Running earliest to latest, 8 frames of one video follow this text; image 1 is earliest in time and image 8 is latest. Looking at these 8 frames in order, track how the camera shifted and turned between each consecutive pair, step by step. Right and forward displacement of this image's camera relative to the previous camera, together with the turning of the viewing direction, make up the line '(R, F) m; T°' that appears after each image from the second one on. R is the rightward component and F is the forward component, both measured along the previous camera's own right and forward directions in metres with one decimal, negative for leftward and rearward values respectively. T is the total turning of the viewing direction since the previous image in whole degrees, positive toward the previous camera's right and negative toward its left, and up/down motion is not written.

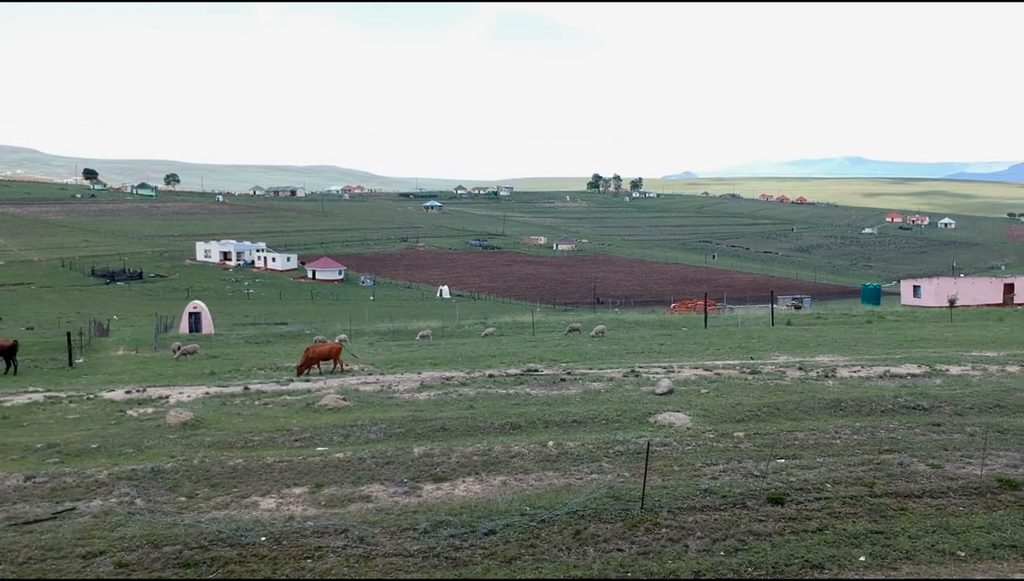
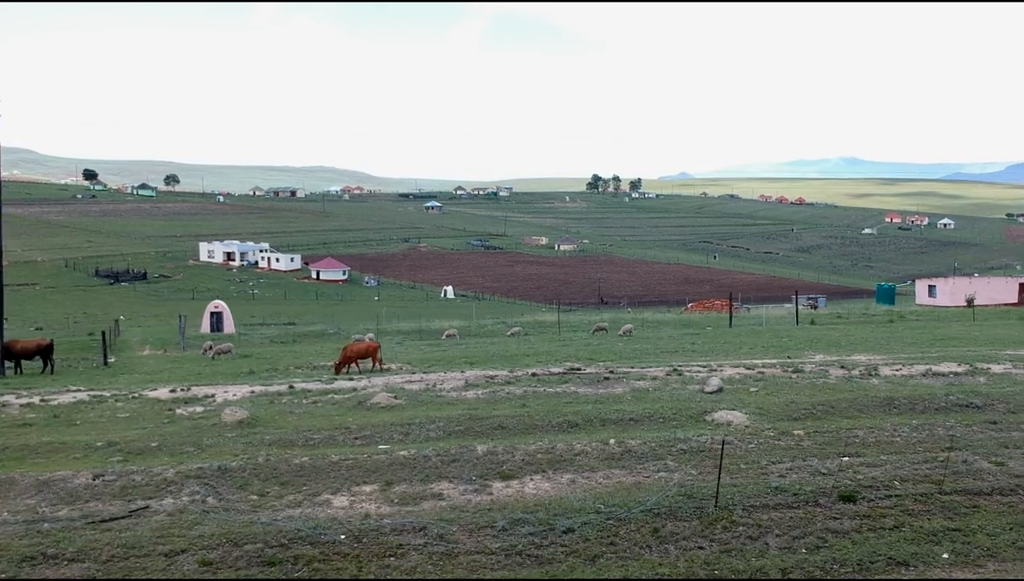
(-0.8, +0.1) m; 0°
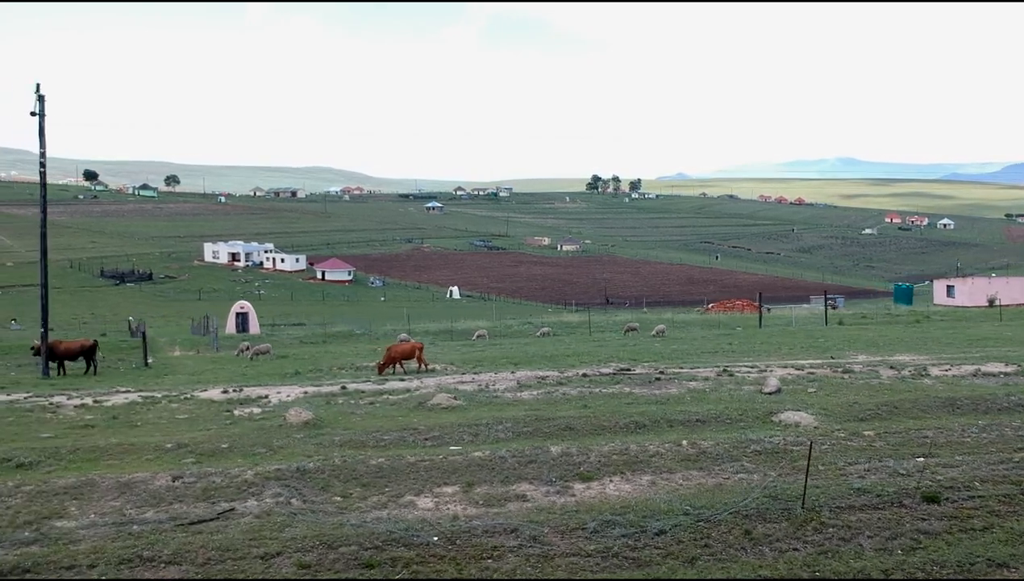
(-1.0, +0.1) m; 0°
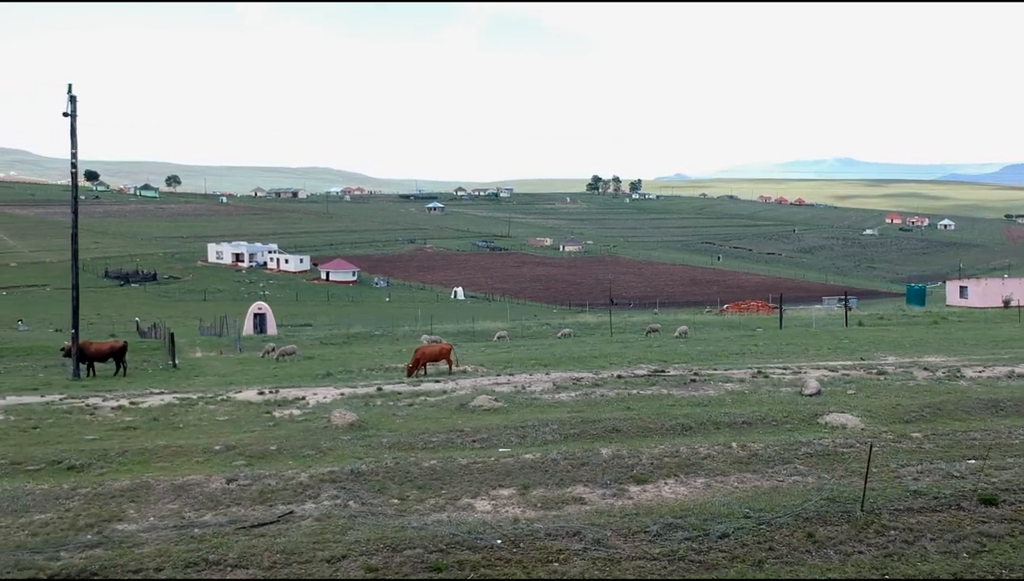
(-0.6, +0.1) m; 0°
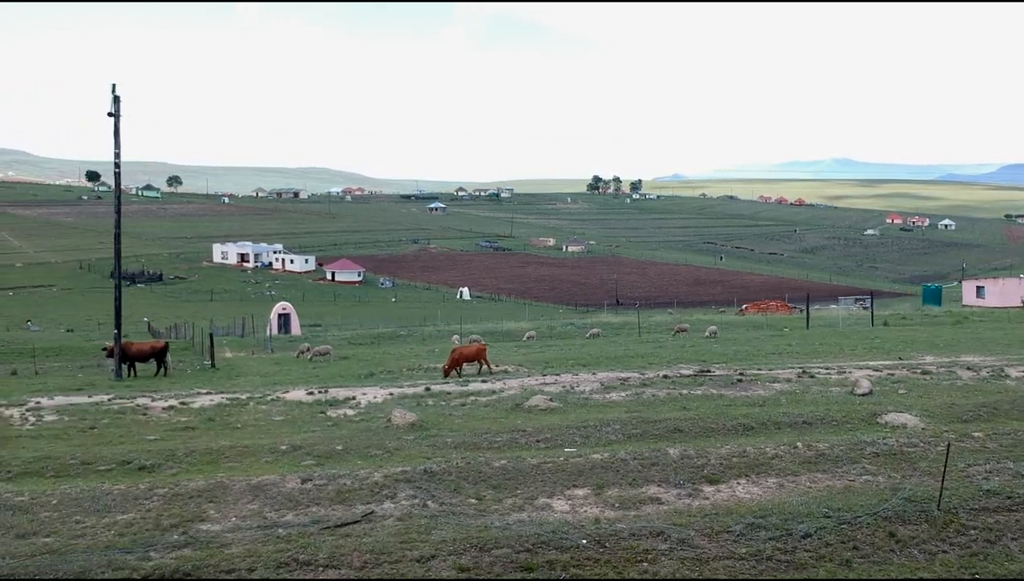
(-0.9, 0.0) m; 0°
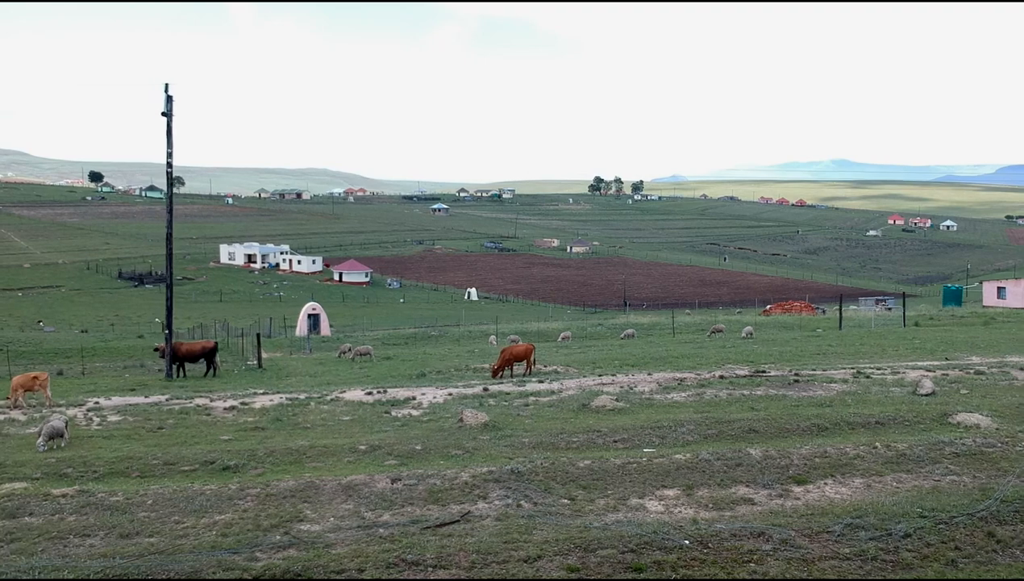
(-1.0, 0.0) m; 0°
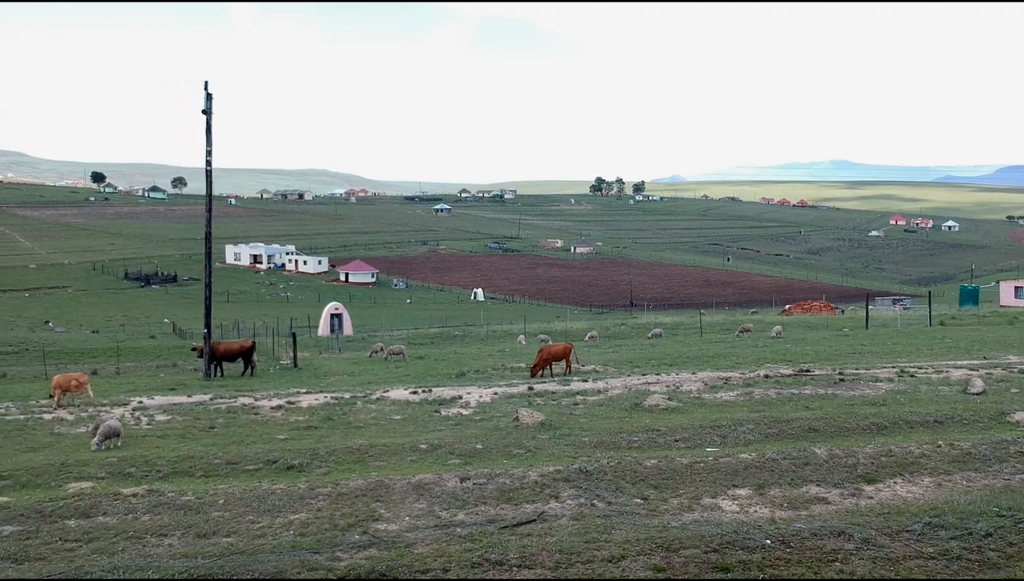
(-0.8, +0.1) m; 0°
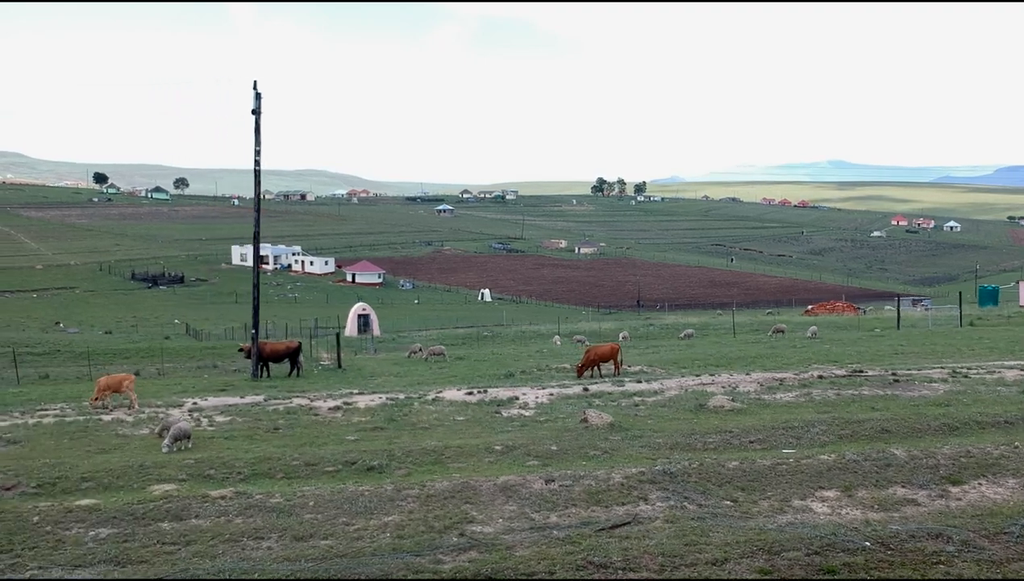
(-0.9, +0.1) m; 0°
